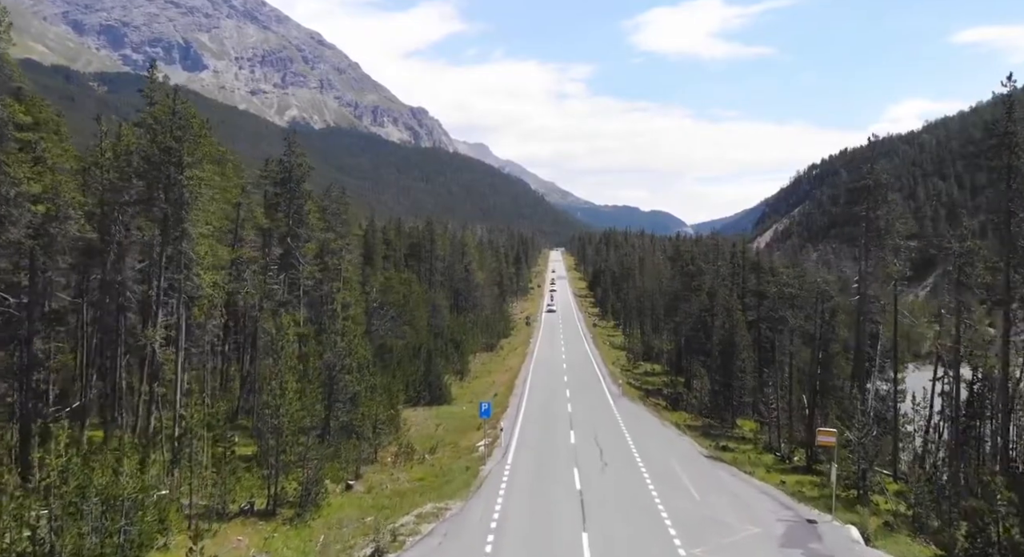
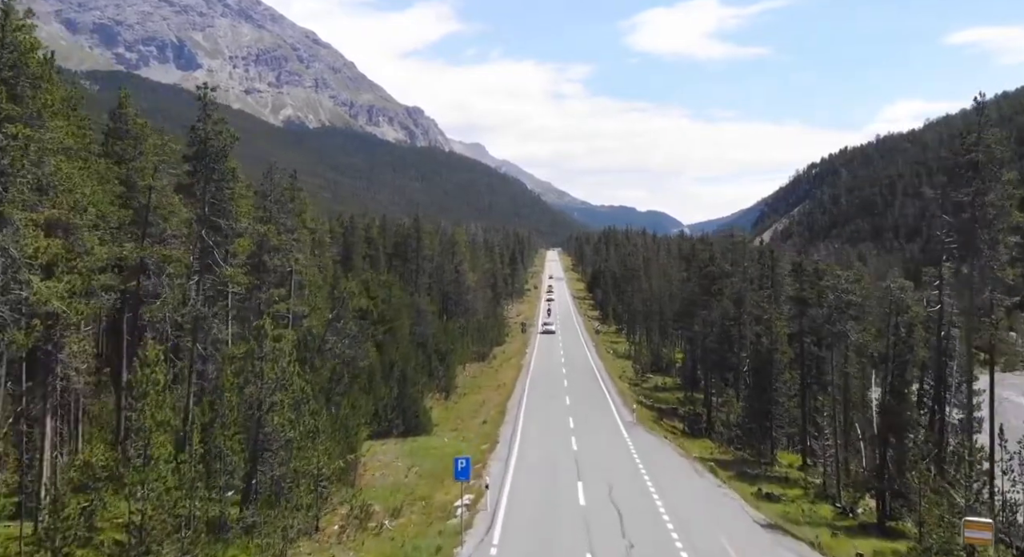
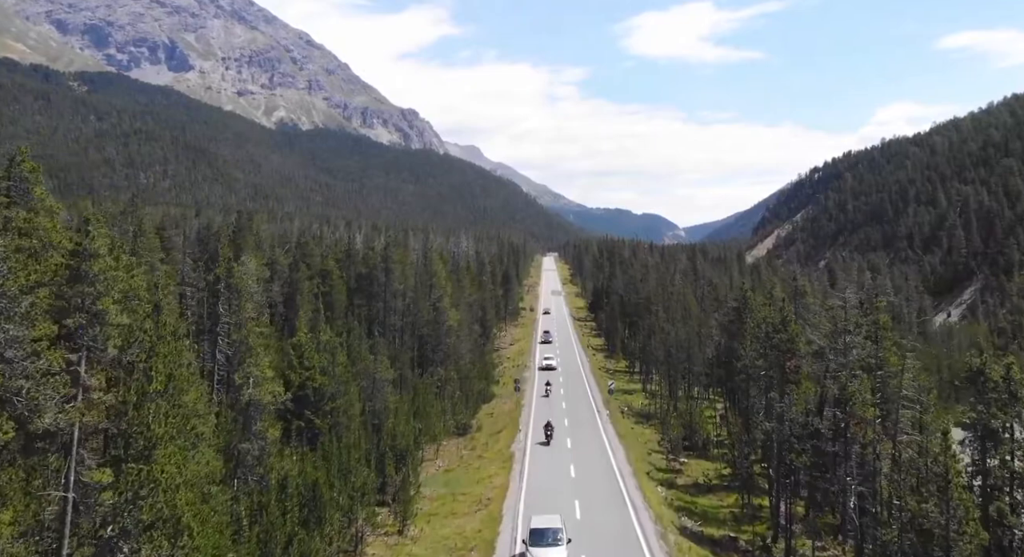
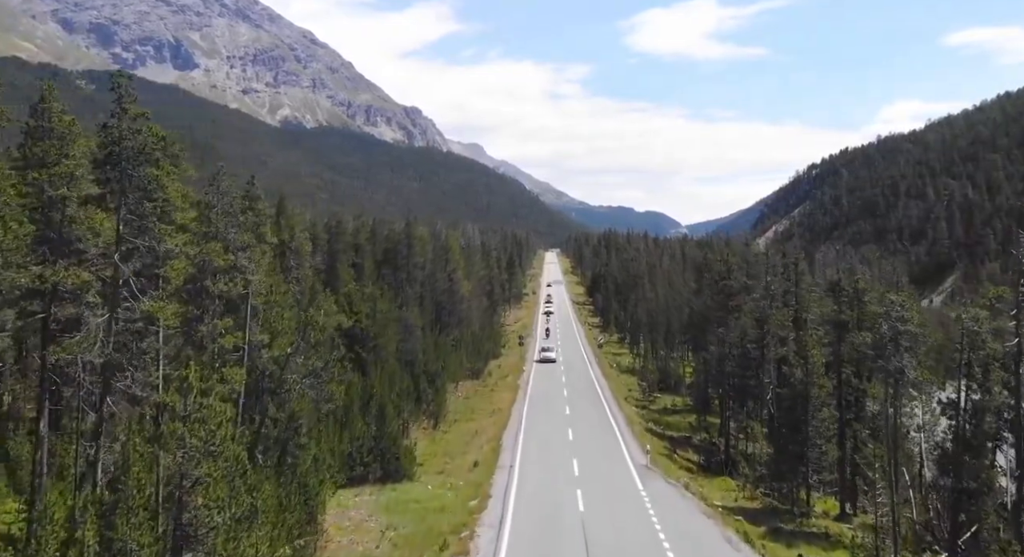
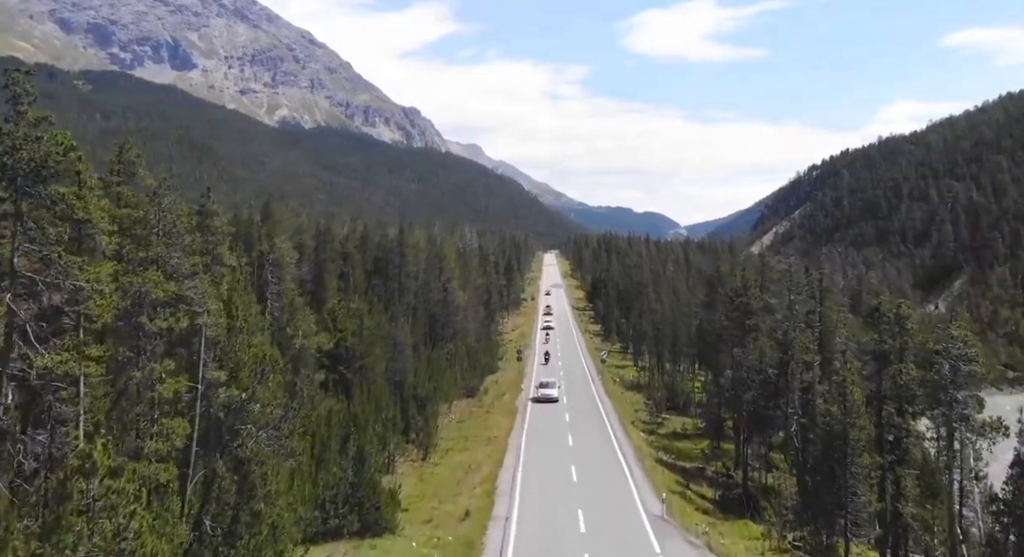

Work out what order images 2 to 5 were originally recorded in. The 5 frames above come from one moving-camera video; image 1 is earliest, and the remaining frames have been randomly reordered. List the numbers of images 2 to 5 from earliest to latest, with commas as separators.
2, 4, 5, 3
